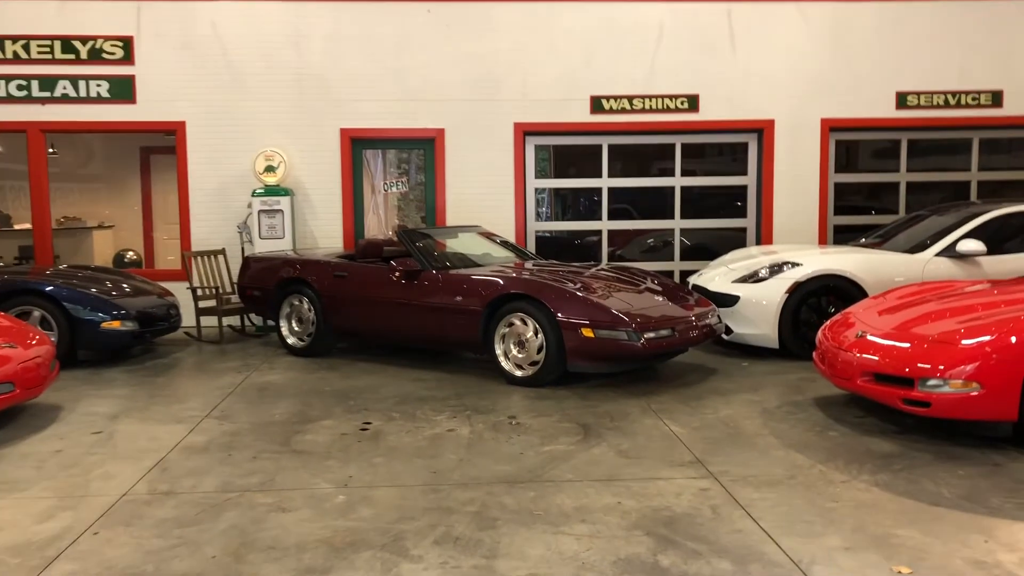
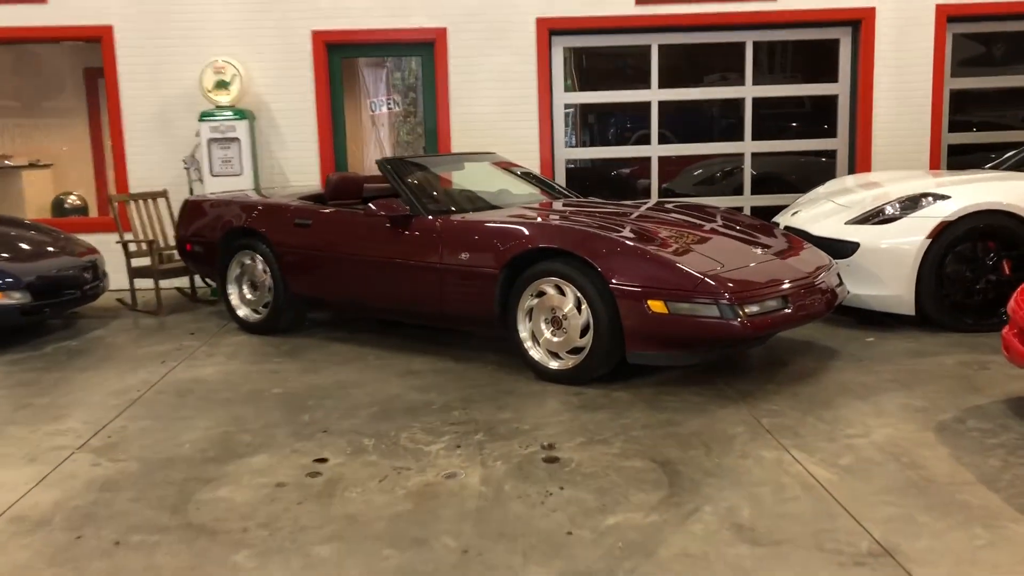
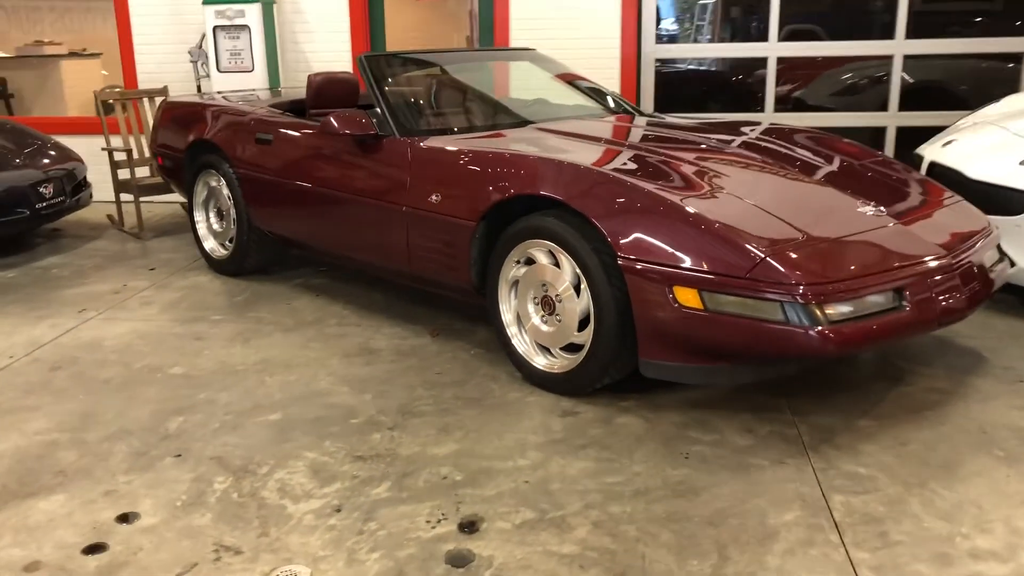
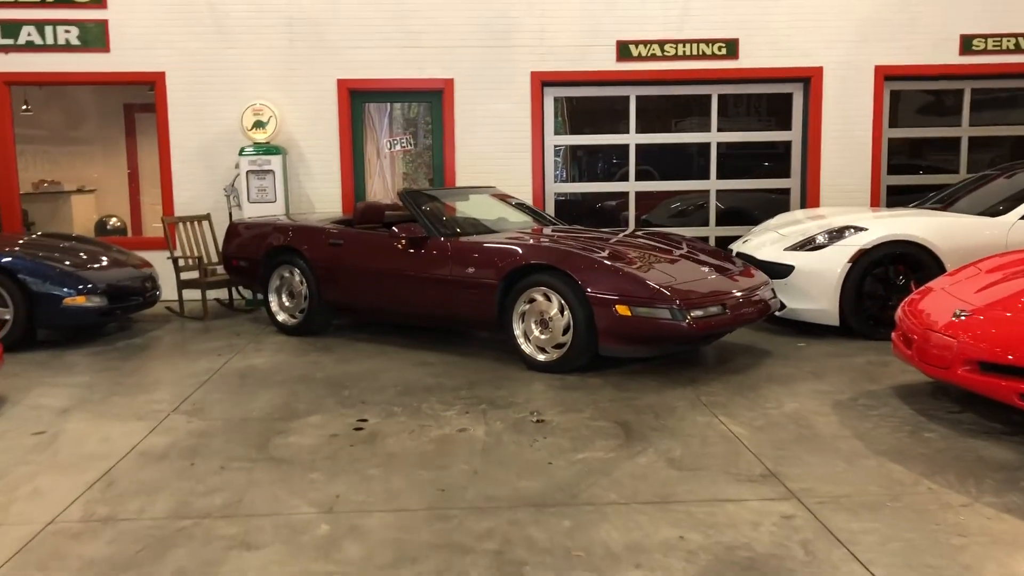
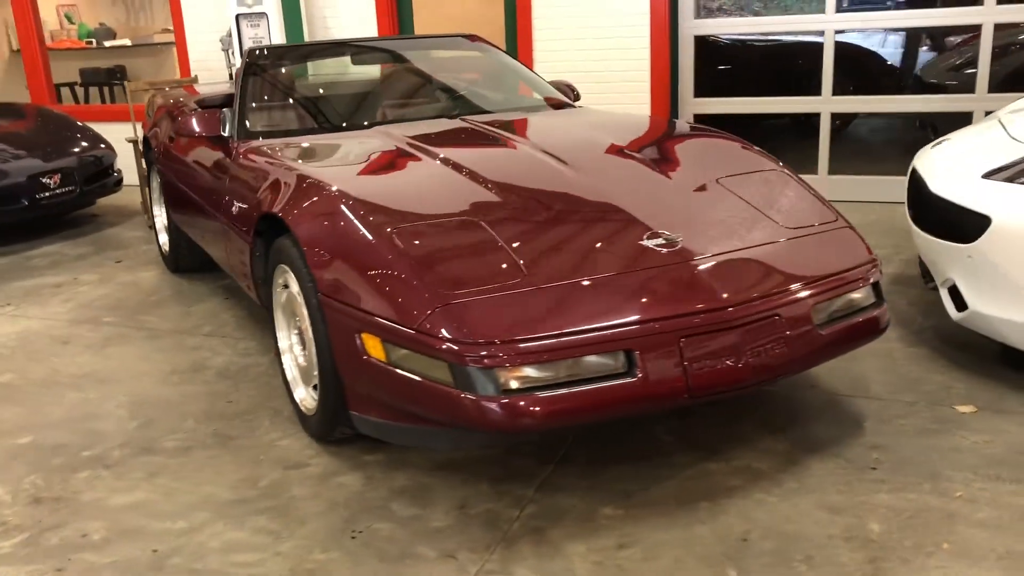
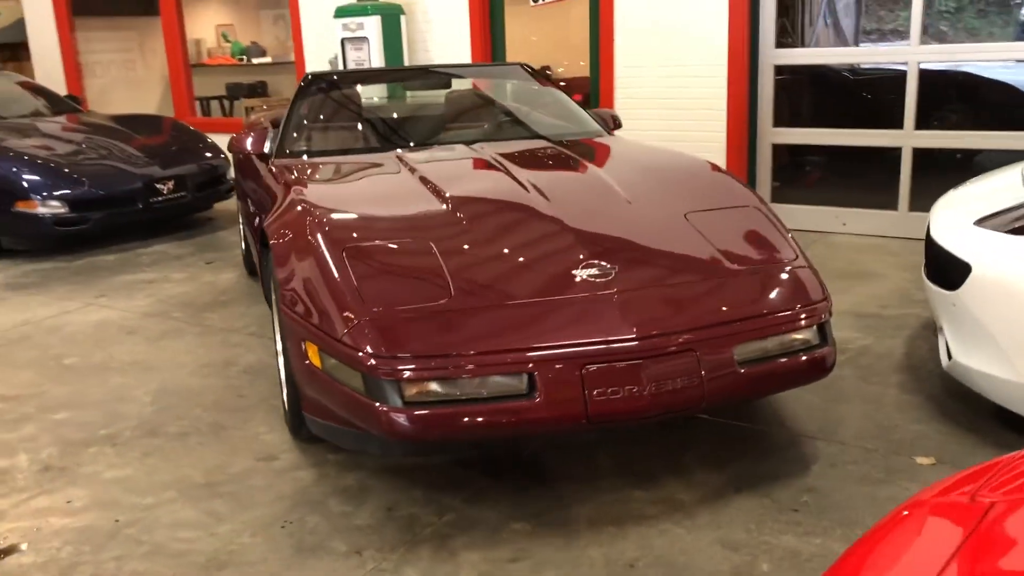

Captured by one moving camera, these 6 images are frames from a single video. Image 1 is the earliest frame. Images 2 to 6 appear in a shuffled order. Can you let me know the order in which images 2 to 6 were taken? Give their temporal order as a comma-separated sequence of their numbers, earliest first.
4, 2, 3, 5, 6
